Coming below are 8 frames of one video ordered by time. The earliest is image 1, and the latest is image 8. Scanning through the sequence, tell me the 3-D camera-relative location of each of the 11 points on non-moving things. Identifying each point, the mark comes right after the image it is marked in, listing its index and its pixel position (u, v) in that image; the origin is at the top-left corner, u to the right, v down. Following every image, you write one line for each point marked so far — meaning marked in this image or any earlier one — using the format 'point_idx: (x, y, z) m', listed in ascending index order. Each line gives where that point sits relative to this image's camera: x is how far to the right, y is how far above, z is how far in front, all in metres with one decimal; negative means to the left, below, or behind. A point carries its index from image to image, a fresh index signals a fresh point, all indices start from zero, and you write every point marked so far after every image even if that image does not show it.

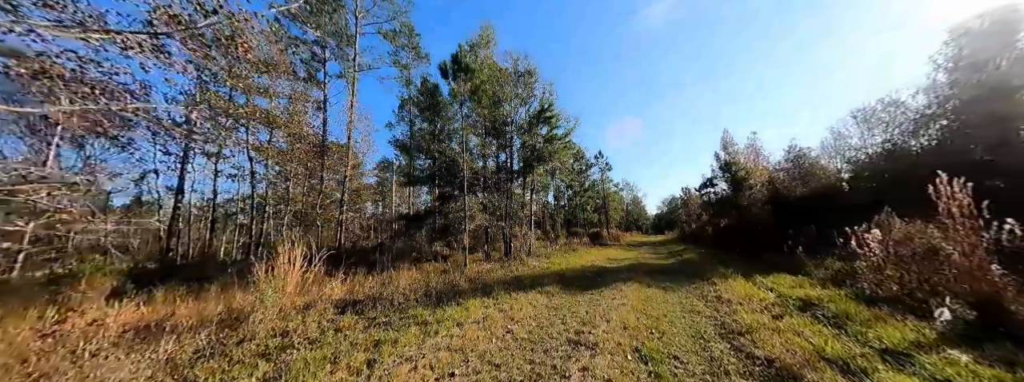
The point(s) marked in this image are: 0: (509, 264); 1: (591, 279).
0: (-0.1, -3.4, +11.8) m
1: (+2.6, -2.8, +8.3) m
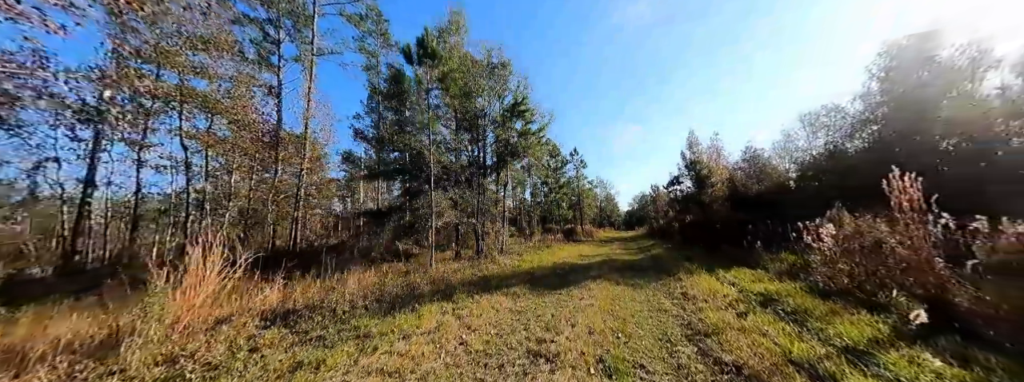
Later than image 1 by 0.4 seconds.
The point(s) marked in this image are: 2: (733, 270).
0: (-1.4, -3.2, +11.3) m
1: (+1.6, -2.7, +8.0) m
2: (+6.6, -2.3, +7.6) m
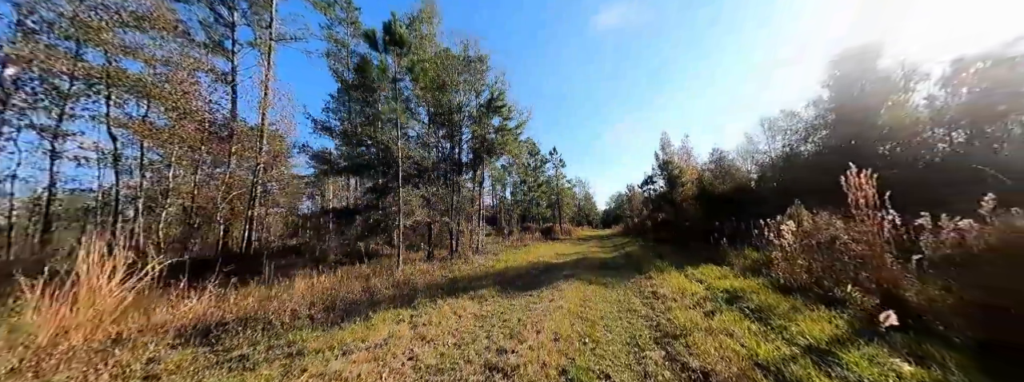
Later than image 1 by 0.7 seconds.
0: (-2.6, -3.1, +10.9) m
1: (+0.7, -2.6, +7.8) m
2: (+5.7, -2.3, +7.8) m
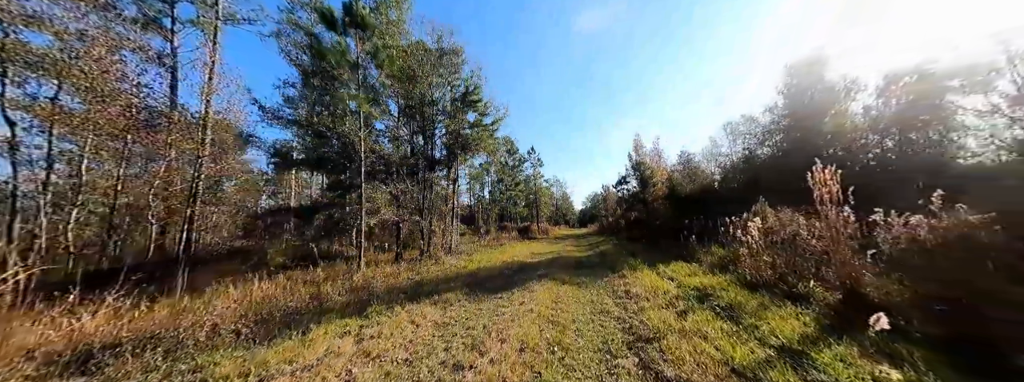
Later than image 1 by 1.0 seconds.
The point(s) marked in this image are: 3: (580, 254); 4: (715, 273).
0: (-3.6, -2.9, +10.2) m
1: (-0.1, -2.5, +7.4) m
2: (+4.9, -2.2, +7.8) m
3: (+3.3, -3.1, +12.4) m
4: (+4.9, -2.0, +6.2) m
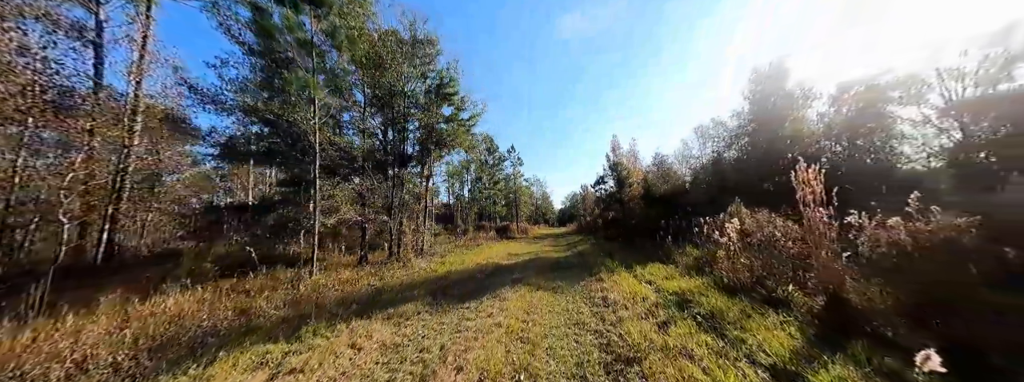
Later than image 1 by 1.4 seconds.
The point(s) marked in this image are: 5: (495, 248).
0: (-4.6, -2.8, +9.4) m
1: (-0.8, -2.5, +6.9) m
2: (+4.1, -2.2, +7.7) m
3: (+2.1, -3.0, +12.1) m
4: (+4.2, -2.0, +6.1) m
5: (-1.1, -3.8, +16.9) m
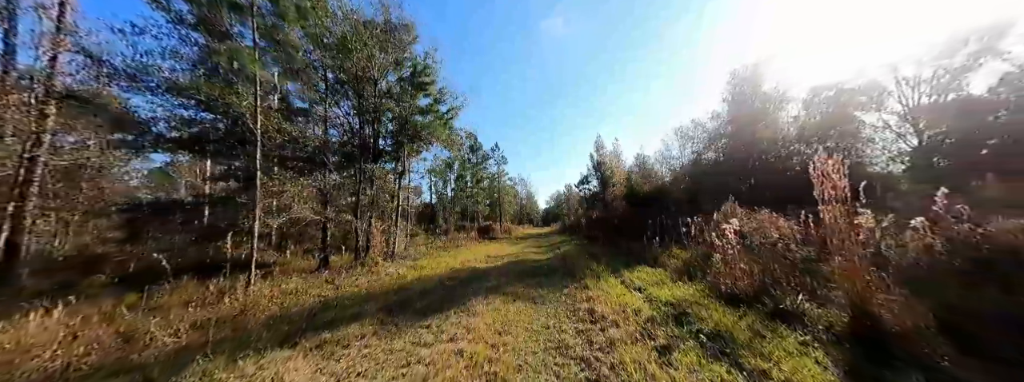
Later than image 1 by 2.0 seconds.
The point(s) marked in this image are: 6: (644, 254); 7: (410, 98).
0: (-5.3, -2.7, +8.4) m
1: (-1.4, -2.4, +6.1) m
2: (+3.4, -2.2, +7.1) m
3: (+1.2, -3.0, +11.5) m
4: (+3.7, -1.9, +5.5) m
5: (-2.3, -3.7, +16.1) m
6: (+4.7, -2.2, +9.1) m
7: (-4.9, +4.5, +12.3) m
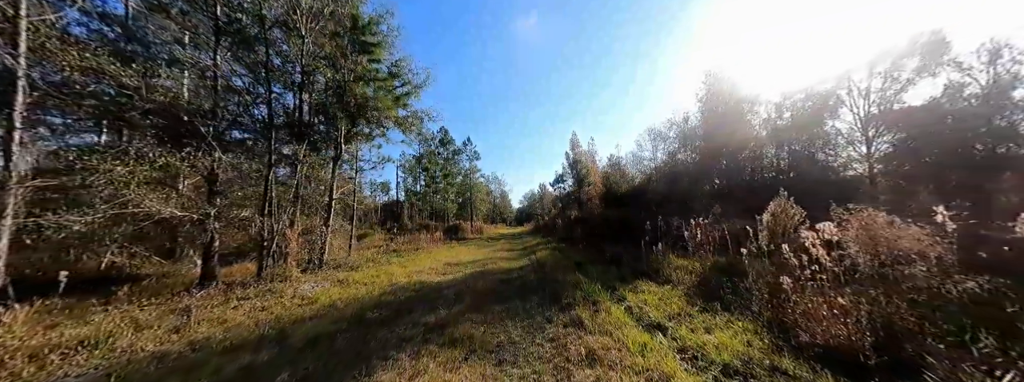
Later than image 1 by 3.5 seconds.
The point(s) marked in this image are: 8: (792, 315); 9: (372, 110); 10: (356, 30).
0: (-6.2, -2.4, +5.7) m
1: (-2.1, -2.1, +3.8) m
2: (+2.6, -2.0, +5.3) m
3: (0.0, -2.7, +9.4) m
4: (+3.0, -1.8, +3.8) m
5: (-4.0, -3.3, +13.7) m
6: (+3.6, -2.1, +7.4) m
7: (-6.1, +4.9, +9.6) m
8: (+3.4, -1.5, +3.2) m
9: (-5.5, +3.2, +10.0) m
10: (-5.8, +6.0, +9.4) m
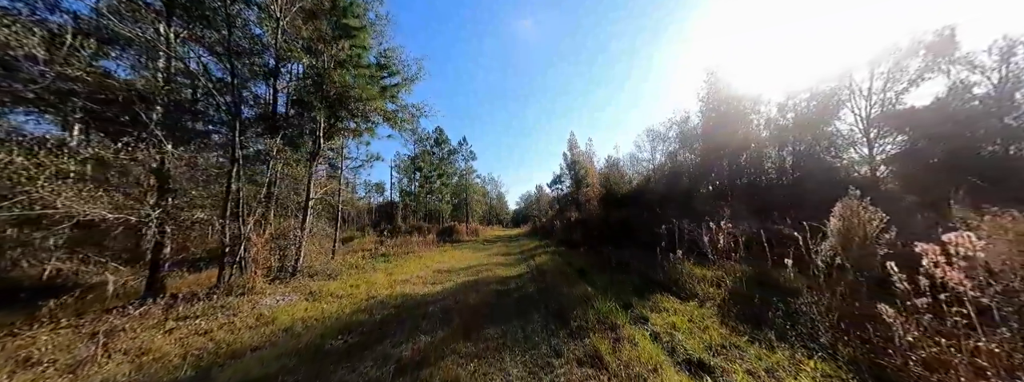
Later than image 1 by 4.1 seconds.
0: (-6.3, -2.3, +4.7) m
1: (-2.1, -2.1, +2.9) m
2: (+2.6, -2.0, +4.5) m
3: (-0.1, -2.7, +8.5) m
4: (+3.0, -1.7, +2.9) m
5: (-4.1, -3.3, +12.7) m
6: (+3.6, -2.1, +6.6) m
7: (-6.2, +4.9, +8.7) m
8: (+3.4, -1.5, +2.4) m
9: (-5.6, +3.3, +9.1) m
10: (-5.8, +6.1, +8.5) m
